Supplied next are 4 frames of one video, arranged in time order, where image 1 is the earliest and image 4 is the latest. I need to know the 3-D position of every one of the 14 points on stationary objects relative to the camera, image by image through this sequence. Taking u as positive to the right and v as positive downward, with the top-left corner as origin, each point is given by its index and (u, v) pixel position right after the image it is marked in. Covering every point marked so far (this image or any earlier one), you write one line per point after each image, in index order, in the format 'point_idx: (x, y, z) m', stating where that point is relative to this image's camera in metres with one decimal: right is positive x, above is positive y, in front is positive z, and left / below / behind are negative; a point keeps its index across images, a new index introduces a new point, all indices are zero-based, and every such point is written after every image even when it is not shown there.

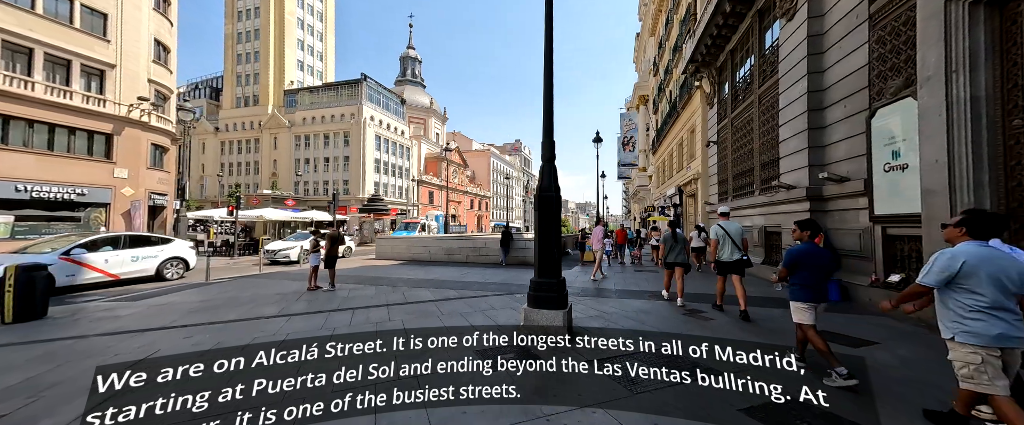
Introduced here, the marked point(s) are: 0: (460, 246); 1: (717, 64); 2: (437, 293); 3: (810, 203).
0: (-2.3, -1.5, +13.9) m
1: (+8.2, +6.0, +12.7) m
2: (-1.8, -2.1, +8.4) m
3: (+6.5, +0.2, +6.9) m
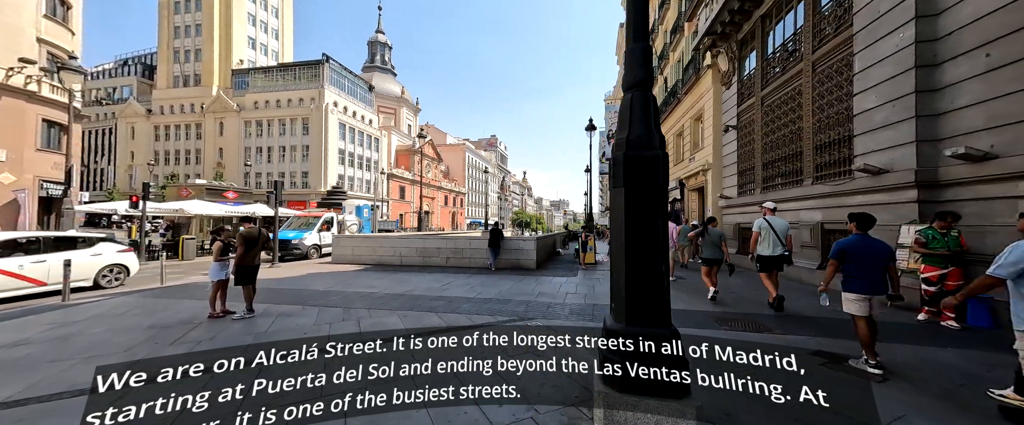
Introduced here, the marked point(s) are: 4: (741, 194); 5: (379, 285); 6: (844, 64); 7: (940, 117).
0: (-2.7, -1.3, +11.4) m
1: (+7.9, +6.2, +11.1) m
2: (-1.8, -1.9, +6.0) m
3: (+6.6, +0.4, +5.1) m
4: (+8.0, +0.6, +11.2) m
5: (-3.4, -1.9, +8.3) m
6: (+7.1, +3.2, +6.8) m
7: (+6.9, +1.5, +5.1) m
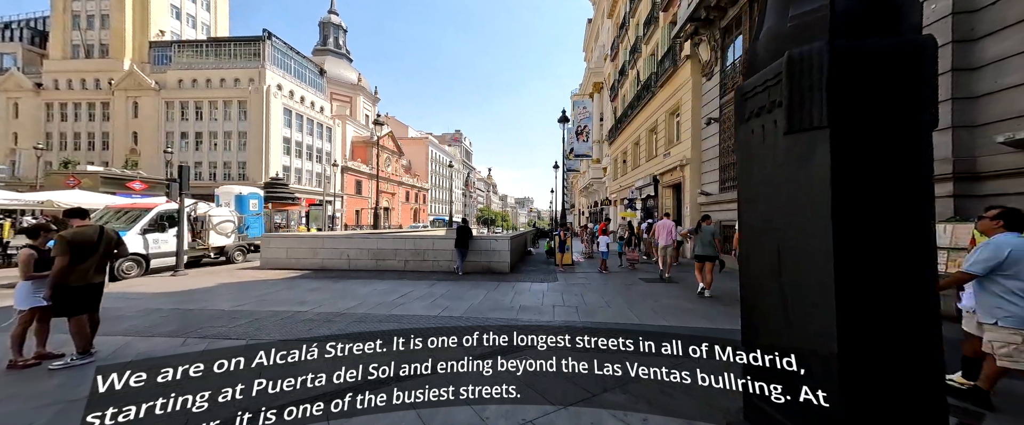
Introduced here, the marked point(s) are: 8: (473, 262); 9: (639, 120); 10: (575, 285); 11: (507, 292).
0: (-3.7, -1.1, +9.7) m
1: (+7.0, +6.3, +10.5) m
2: (-2.1, -1.8, +4.5) m
3: (+6.3, +0.4, +4.5) m
4: (+7.1, +0.7, +10.7) m
5: (-4.0, -1.7, +6.5) m
6: (+6.6, +3.3, +6.2) m
7: (+6.6, +1.6, +4.5) m
8: (-1.2, -1.5, +9.6) m
9: (+7.7, +5.6, +19.2) m
10: (+1.7, -1.9, +8.4) m
11: (-0.1, -1.8, +7.2) m
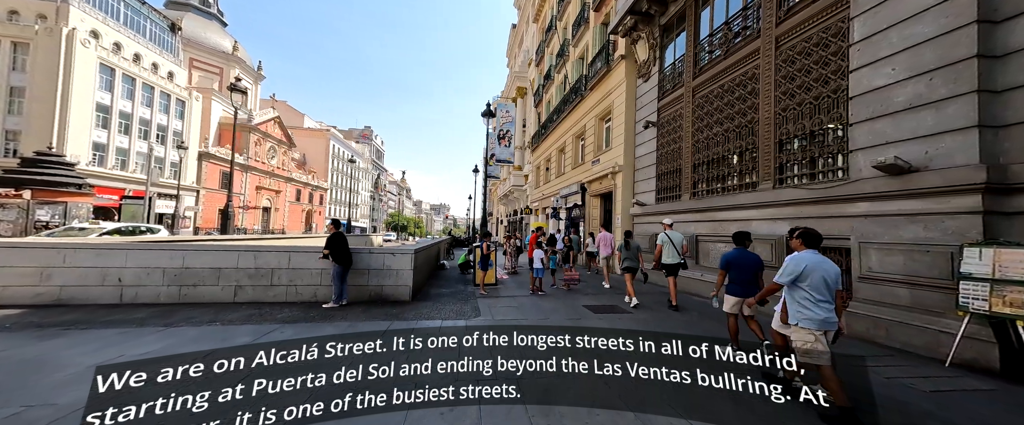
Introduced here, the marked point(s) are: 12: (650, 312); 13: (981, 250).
0: (-5.7, -1.1, +6.0) m
1: (+4.6, +5.9, +9.7) m
2: (-2.8, -1.7, +1.3) m
3: (+5.4, +0.2, +3.6) m
4: (+4.5, +0.4, +9.7) m
5: (-5.1, -1.6, +2.8) m
6: (+5.3, +3.0, +5.3) m
7: (+5.7, +1.4, +3.7) m
8: (-3.3, -1.5, +6.5) m
9: (+3.1, +5.0, +18.2) m
10: (-0.2, -2.0, +6.1) m
11: (-1.6, -1.8, +4.5) m
12: (+2.8, -2.1, +6.2) m
13: (+5.1, -0.4, +3.5) m
